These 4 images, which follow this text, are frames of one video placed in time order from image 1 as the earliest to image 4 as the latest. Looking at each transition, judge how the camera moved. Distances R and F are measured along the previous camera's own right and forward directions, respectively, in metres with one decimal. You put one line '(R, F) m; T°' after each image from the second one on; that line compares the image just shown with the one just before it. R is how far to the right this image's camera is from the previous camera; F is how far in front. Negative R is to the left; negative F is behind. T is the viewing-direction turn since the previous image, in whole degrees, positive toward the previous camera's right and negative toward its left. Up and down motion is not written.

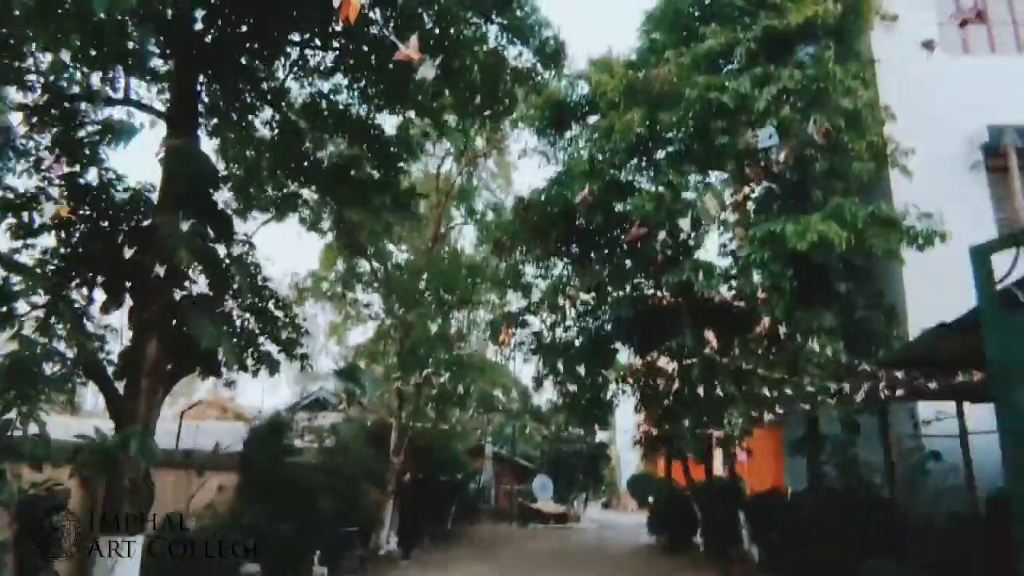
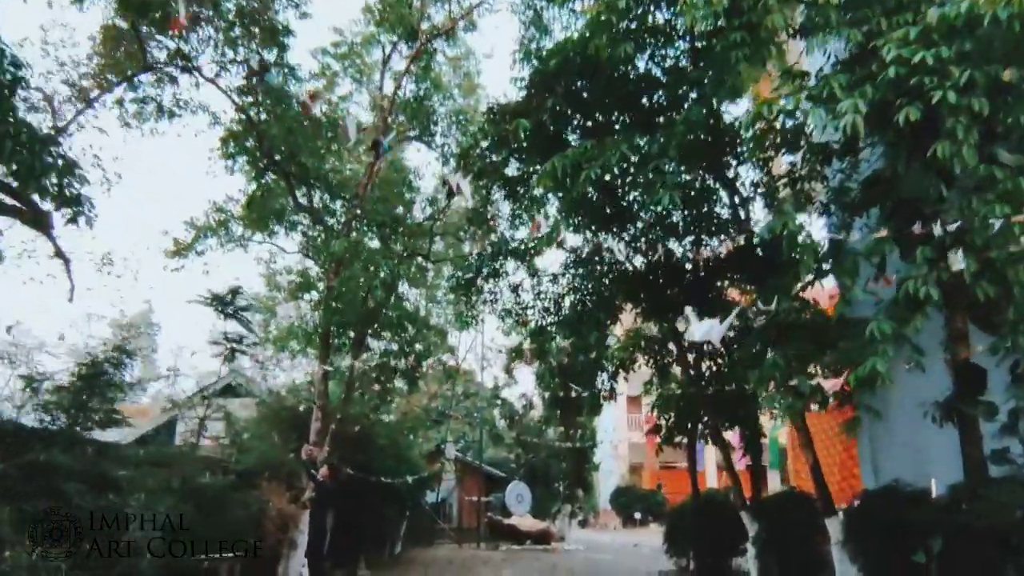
(-0.1, +3.7) m; +3°
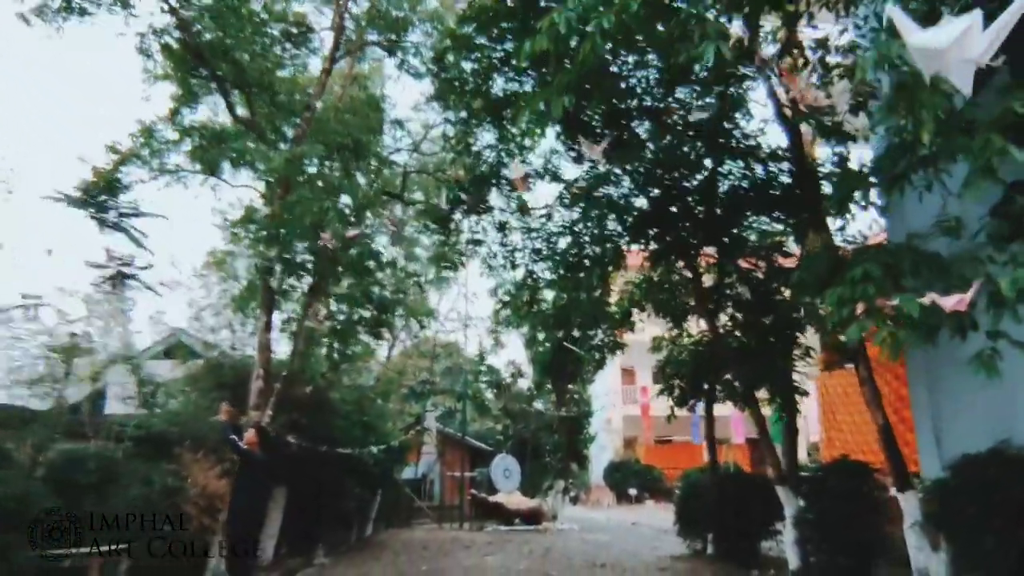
(0.0, +1.7) m; +1°
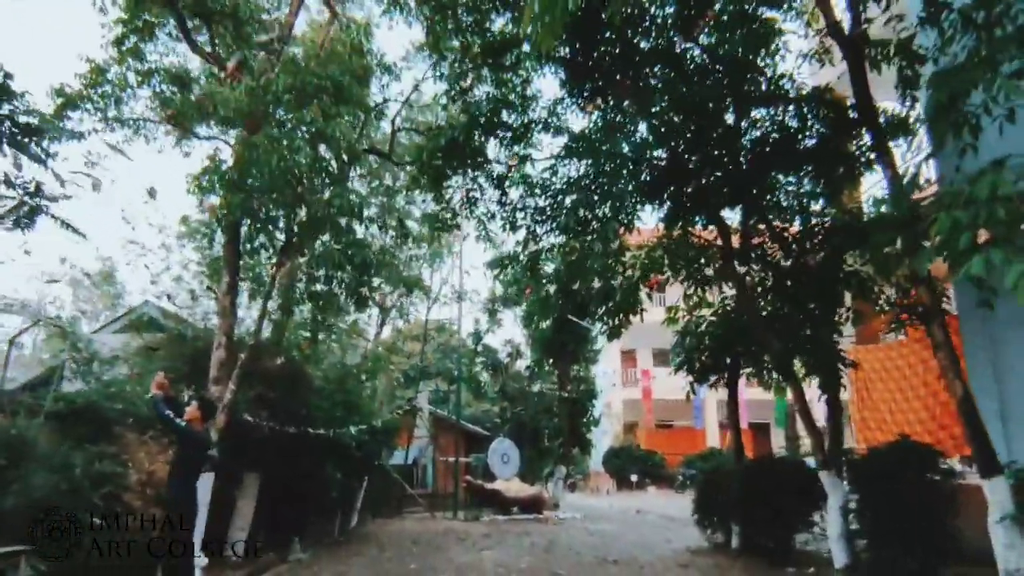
(-0.1, +1.0) m; 0°
